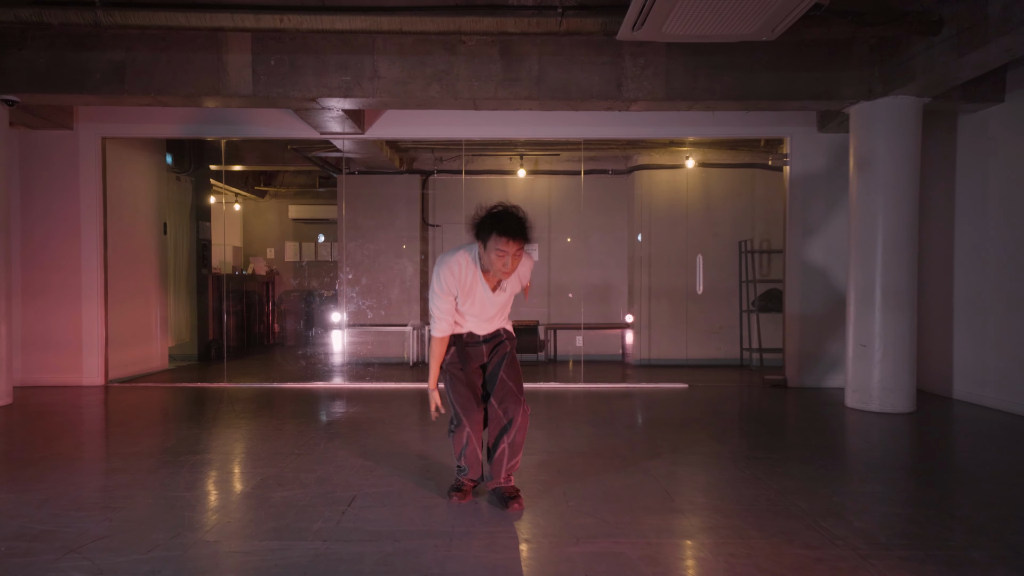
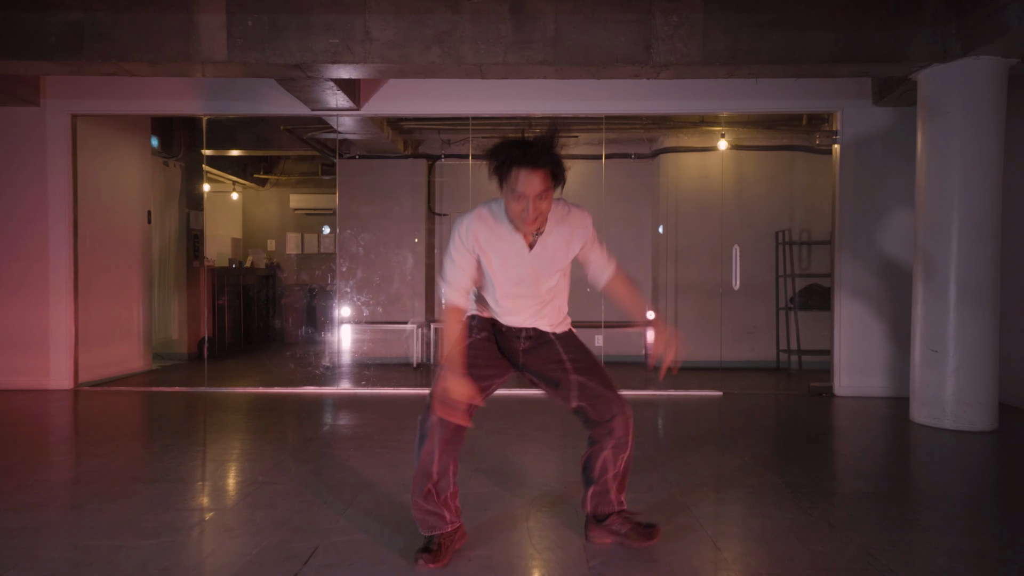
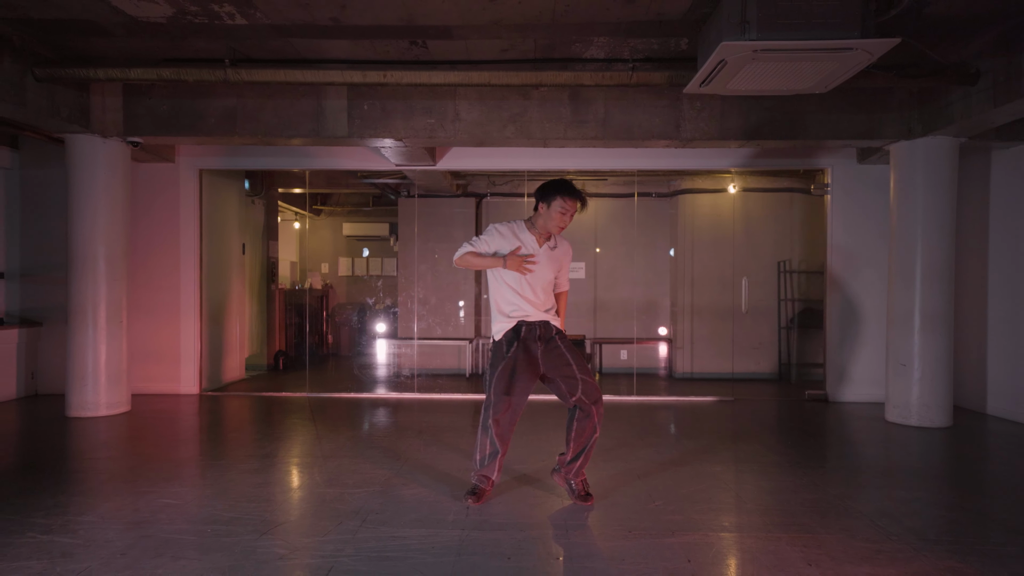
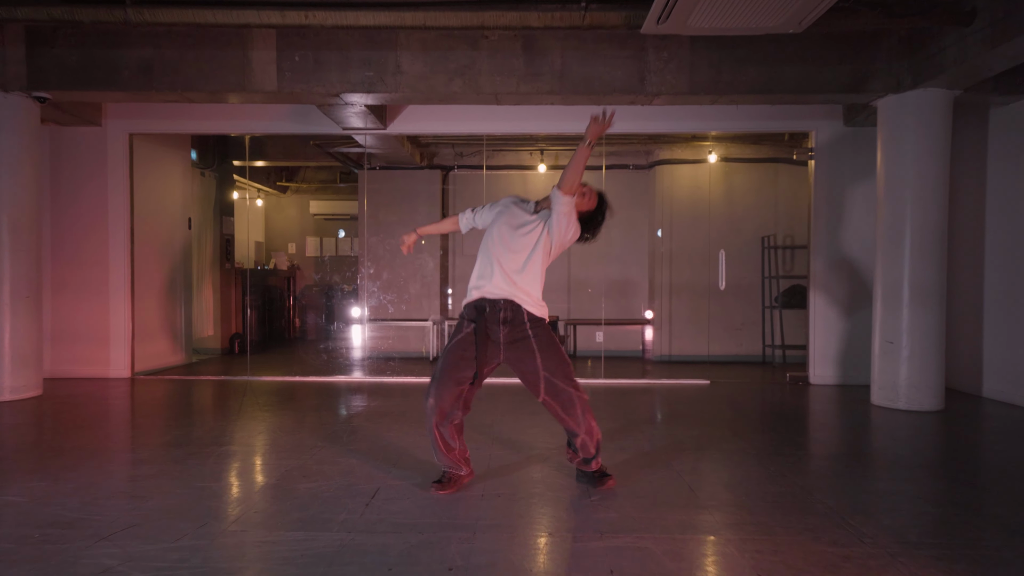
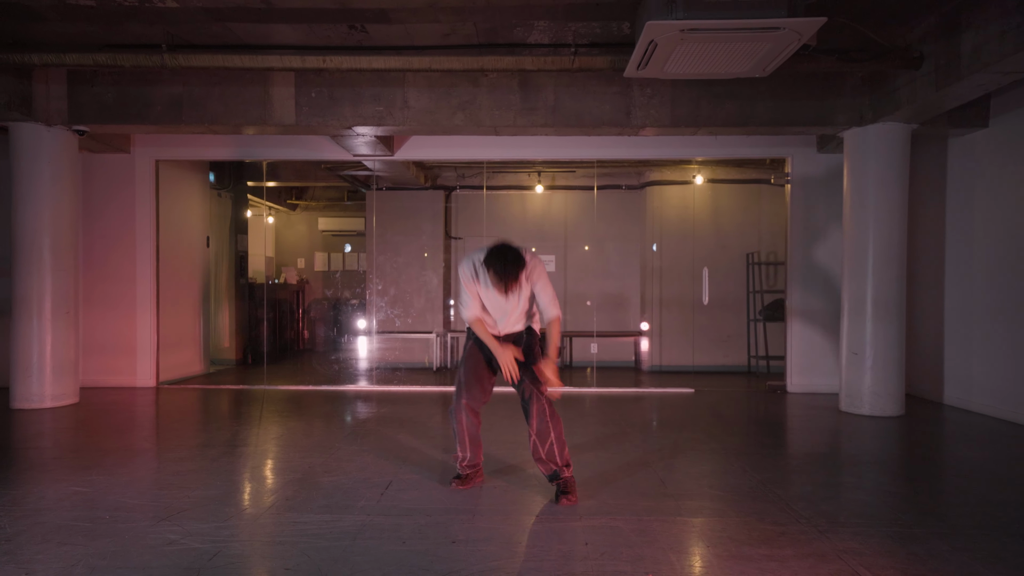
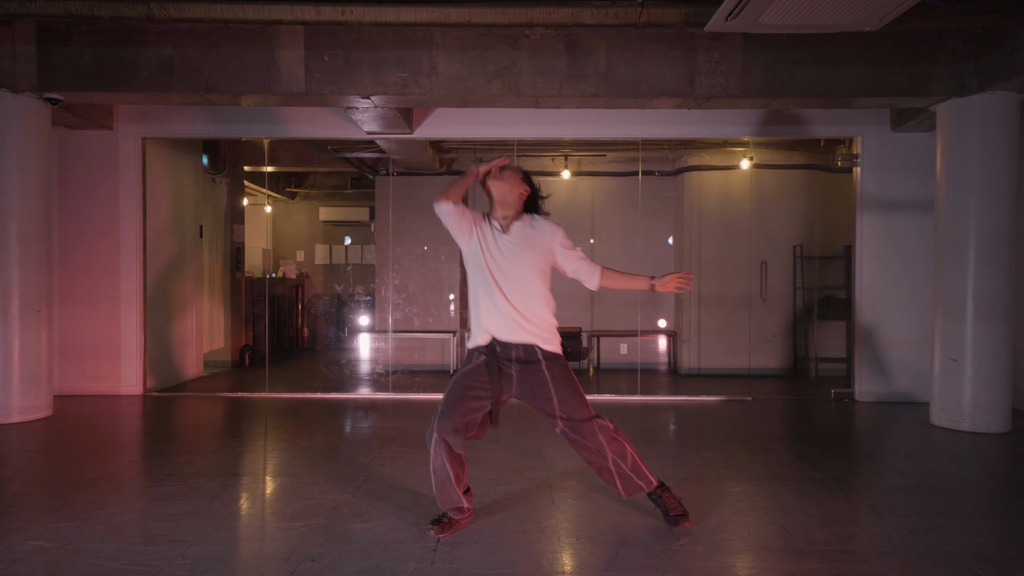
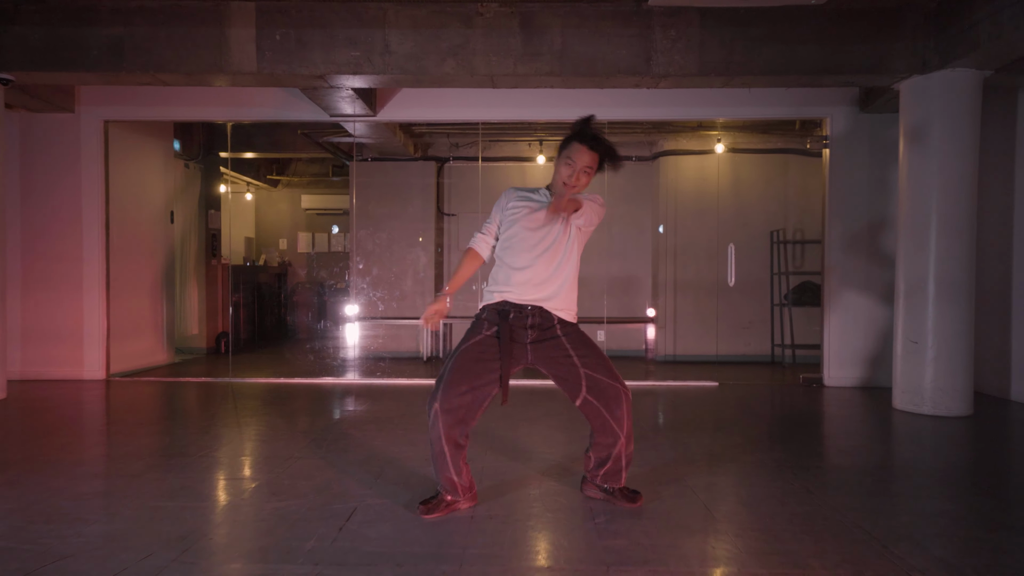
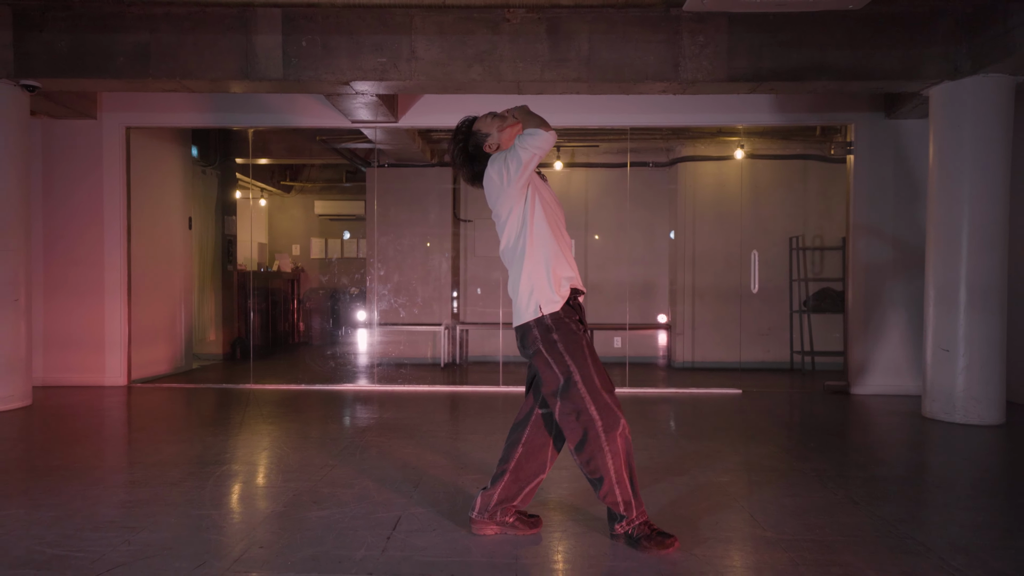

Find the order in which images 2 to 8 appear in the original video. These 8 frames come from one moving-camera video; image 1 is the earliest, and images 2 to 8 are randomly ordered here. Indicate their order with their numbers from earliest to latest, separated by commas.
6, 3, 8, 5, 4, 7, 2
